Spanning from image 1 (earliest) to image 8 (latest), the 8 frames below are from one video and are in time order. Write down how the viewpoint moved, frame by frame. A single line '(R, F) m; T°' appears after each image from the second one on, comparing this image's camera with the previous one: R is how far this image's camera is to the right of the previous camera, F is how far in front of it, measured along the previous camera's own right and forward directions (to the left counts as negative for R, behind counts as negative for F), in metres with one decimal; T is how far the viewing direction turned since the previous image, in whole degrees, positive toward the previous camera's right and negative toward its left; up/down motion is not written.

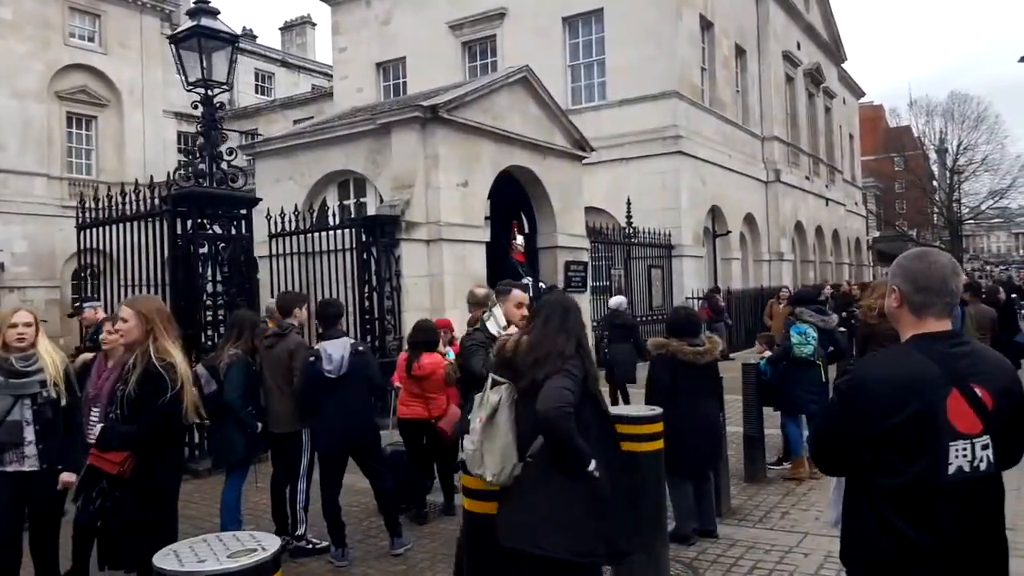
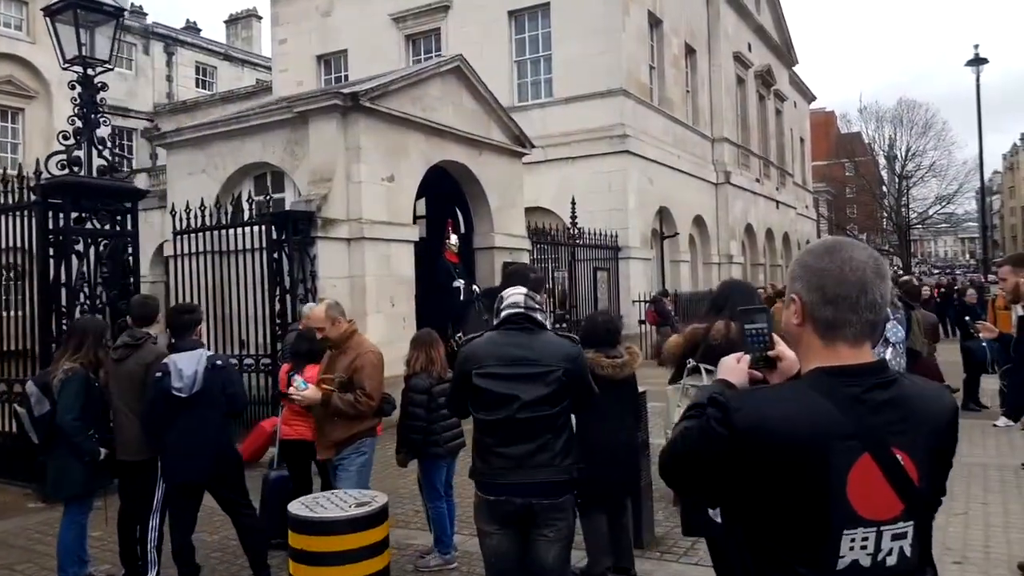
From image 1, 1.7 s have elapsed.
(+0.5, +0.8) m; +3°
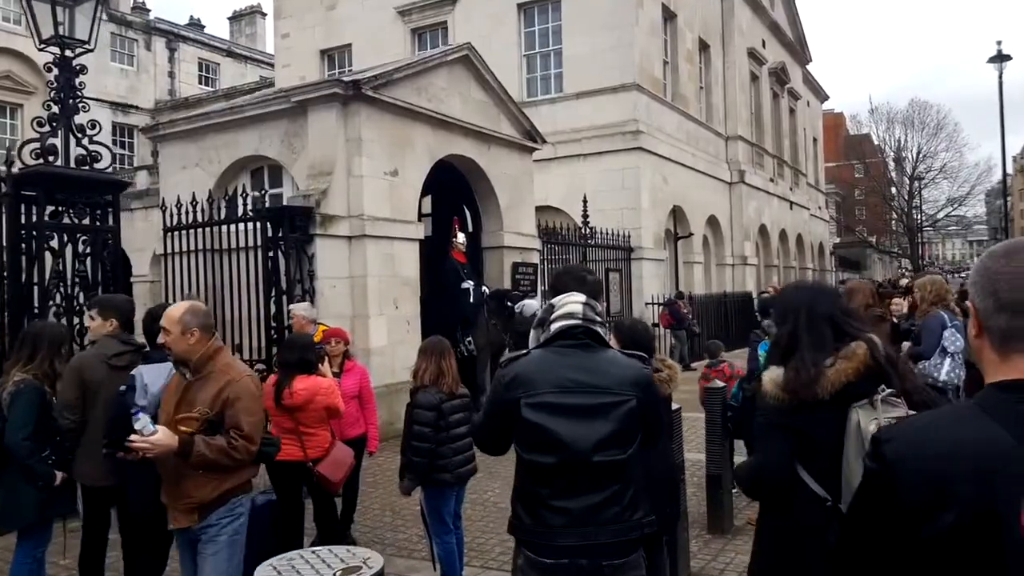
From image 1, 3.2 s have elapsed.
(-0.1, +0.7) m; 0°
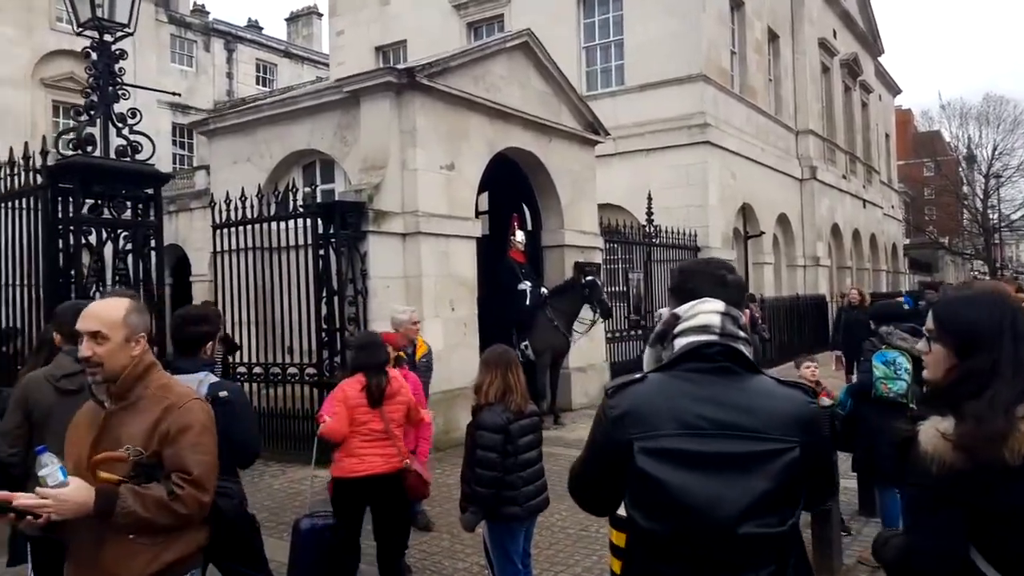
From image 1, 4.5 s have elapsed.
(-0.1, +0.7) m; -4°
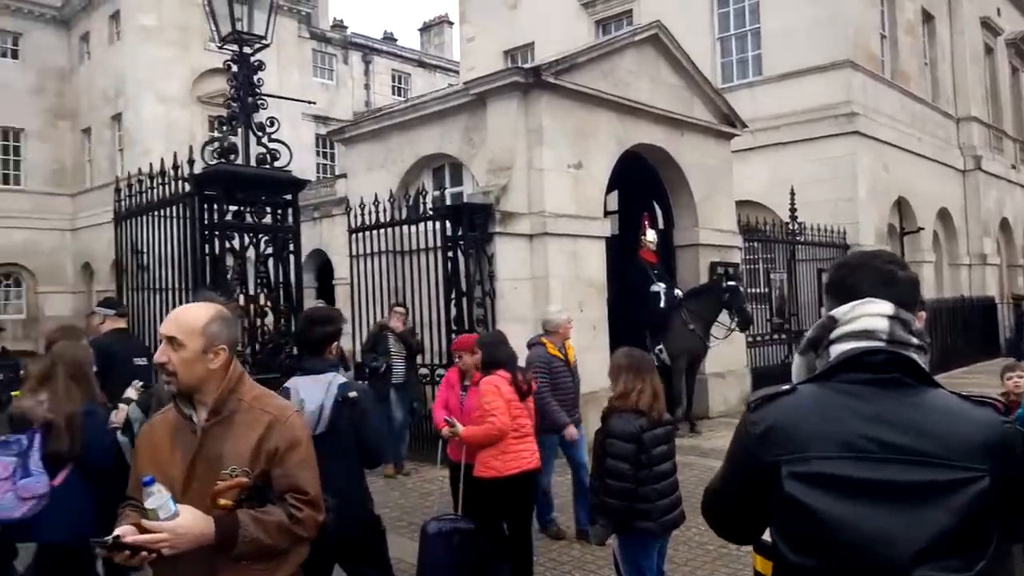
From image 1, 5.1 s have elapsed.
(0.0, +0.2) m; -9°
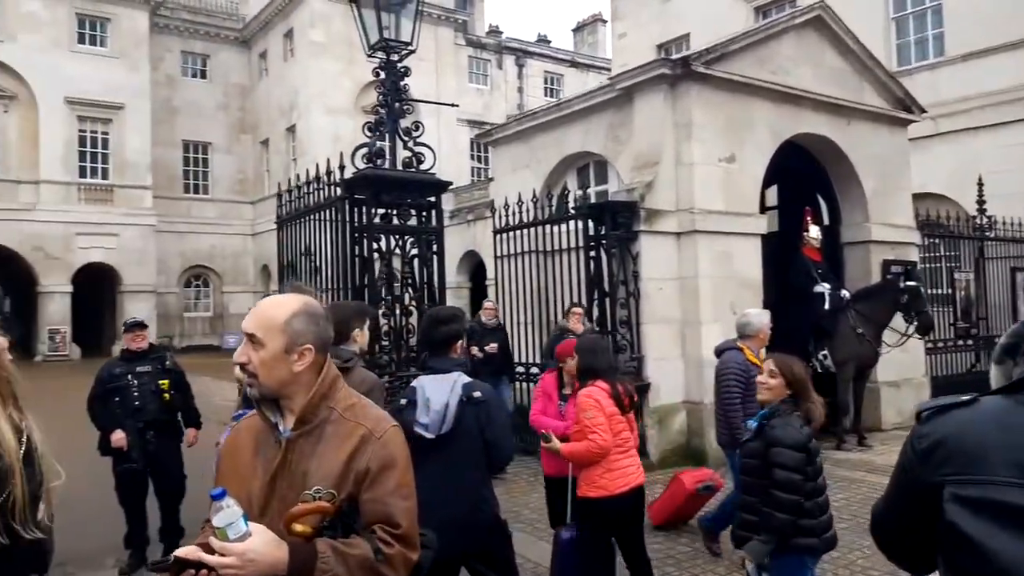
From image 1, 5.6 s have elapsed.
(+0.1, +0.2) m; -11°
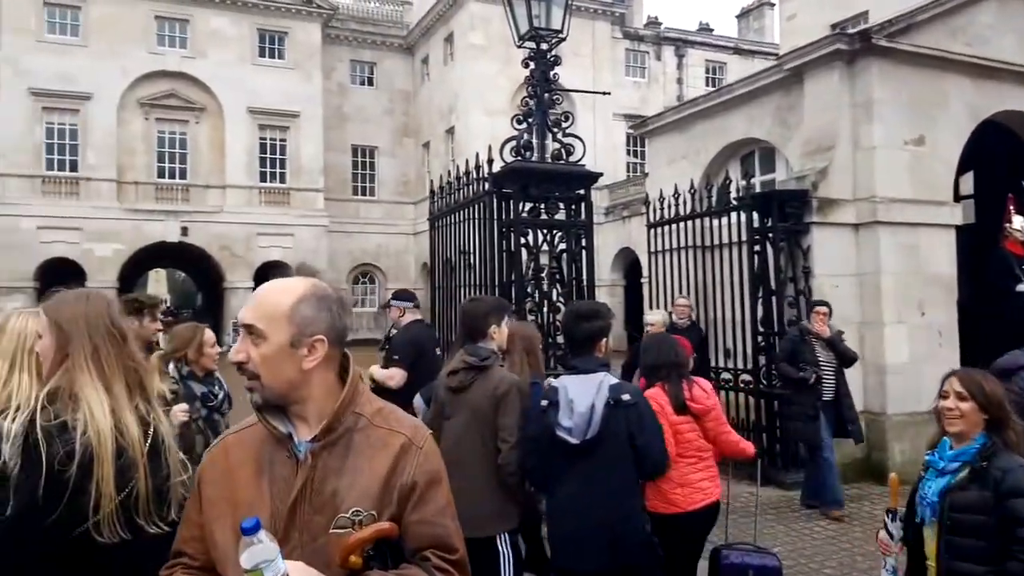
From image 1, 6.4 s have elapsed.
(0.0, +0.3) m; -11°
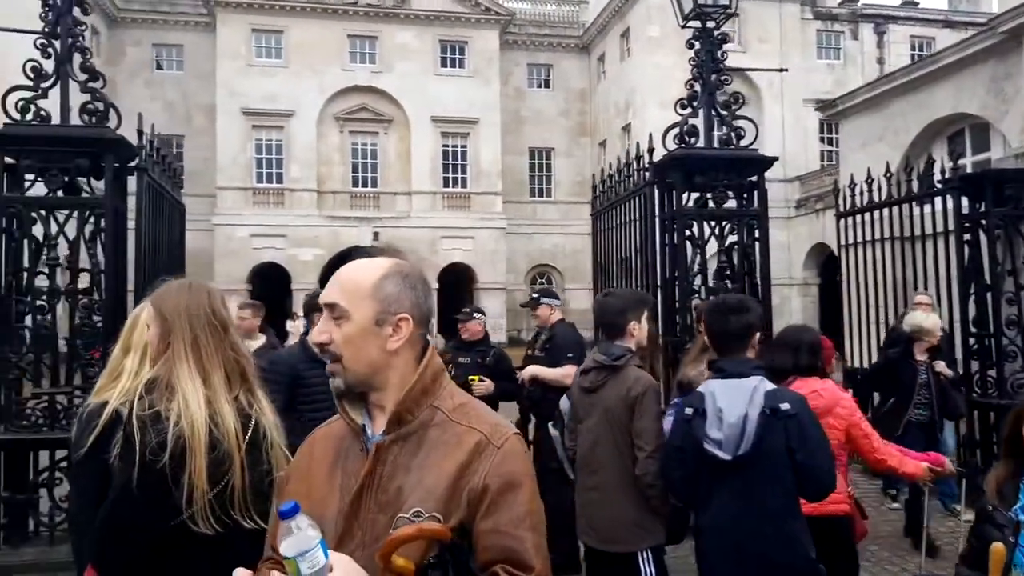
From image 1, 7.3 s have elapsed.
(+0.2, +0.3) m; -13°
